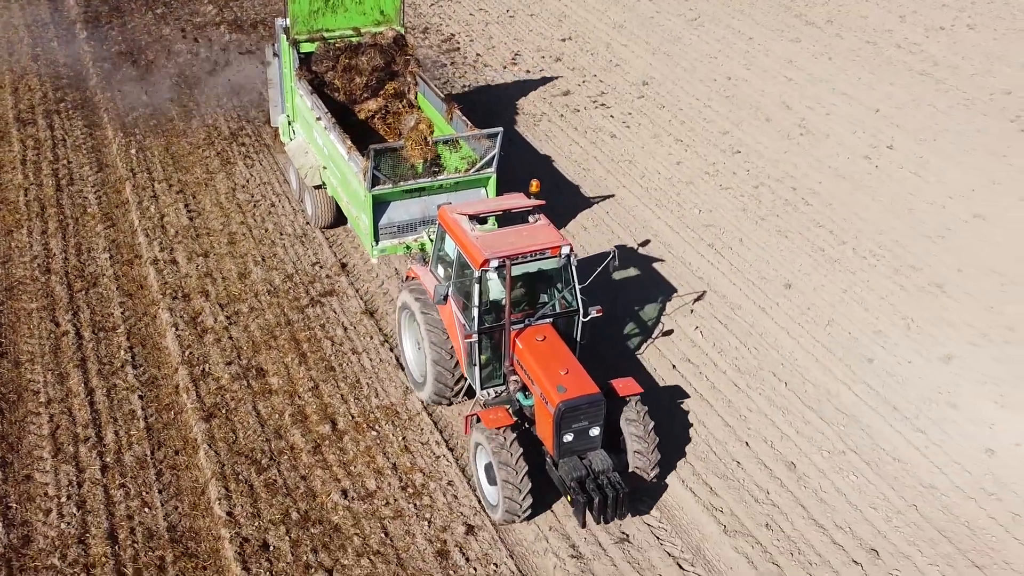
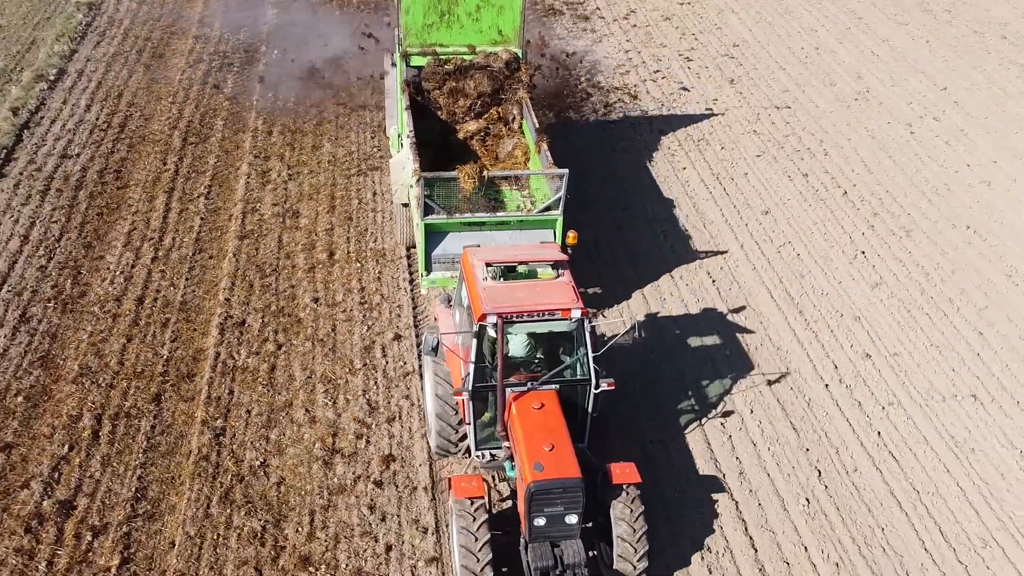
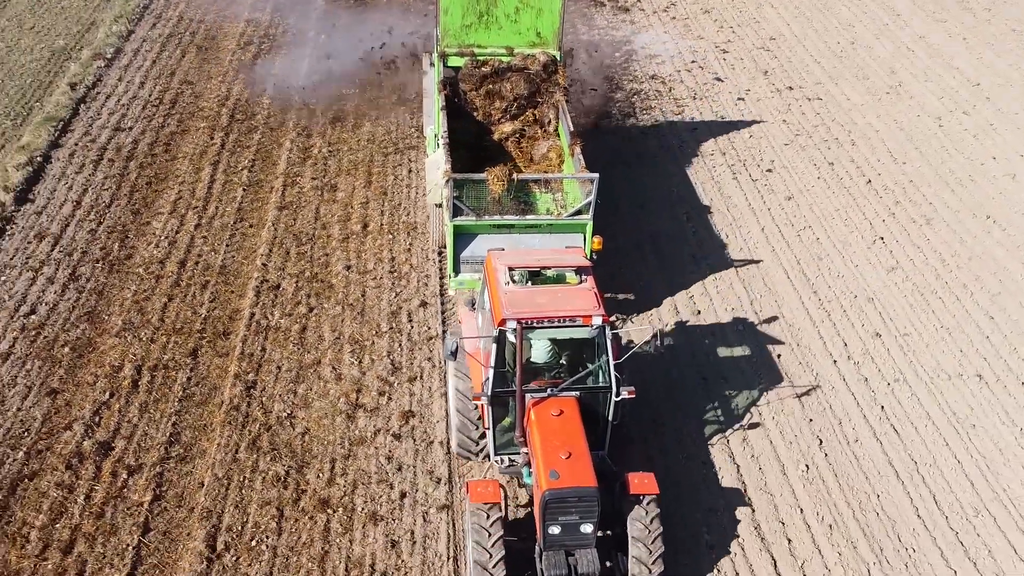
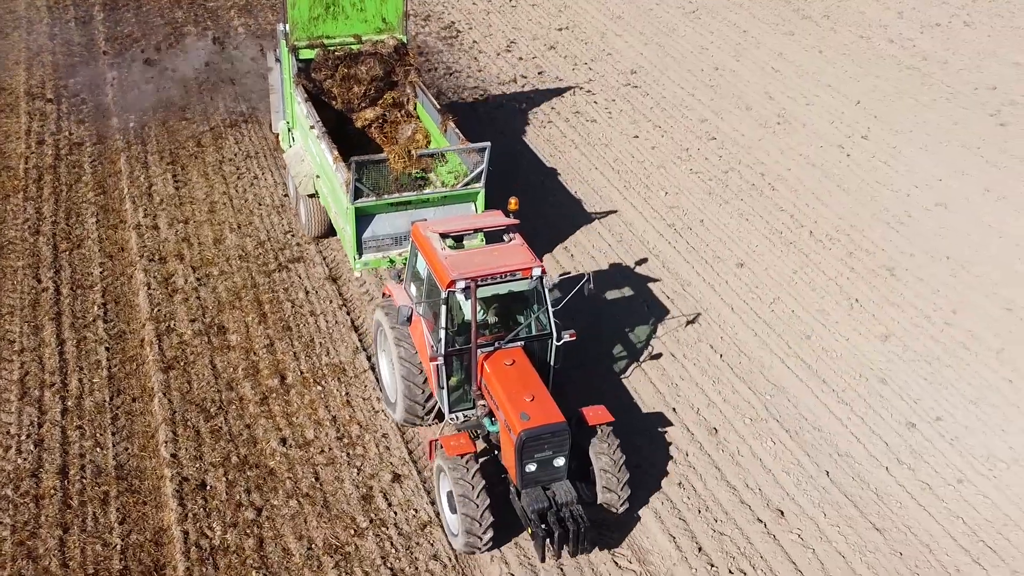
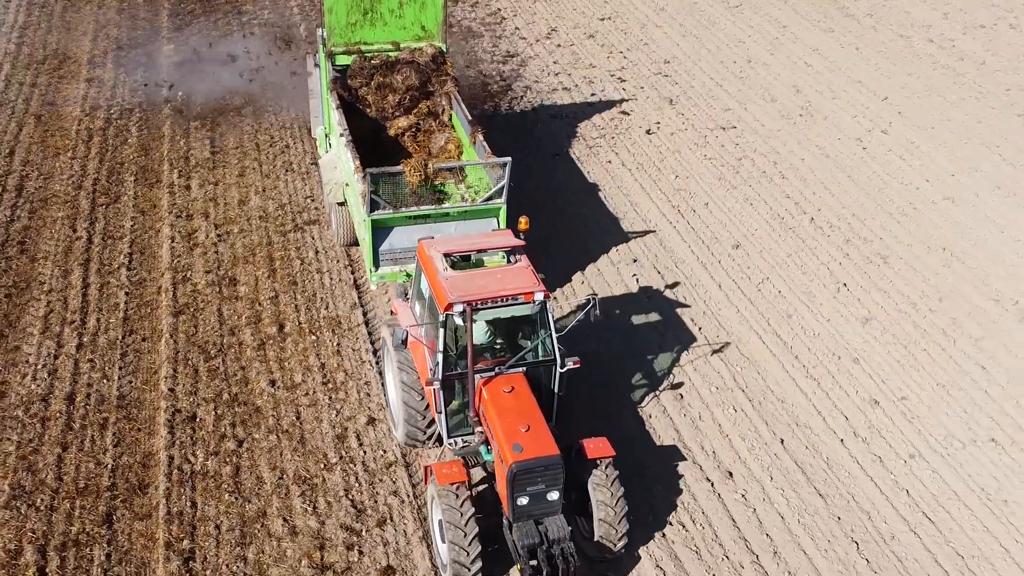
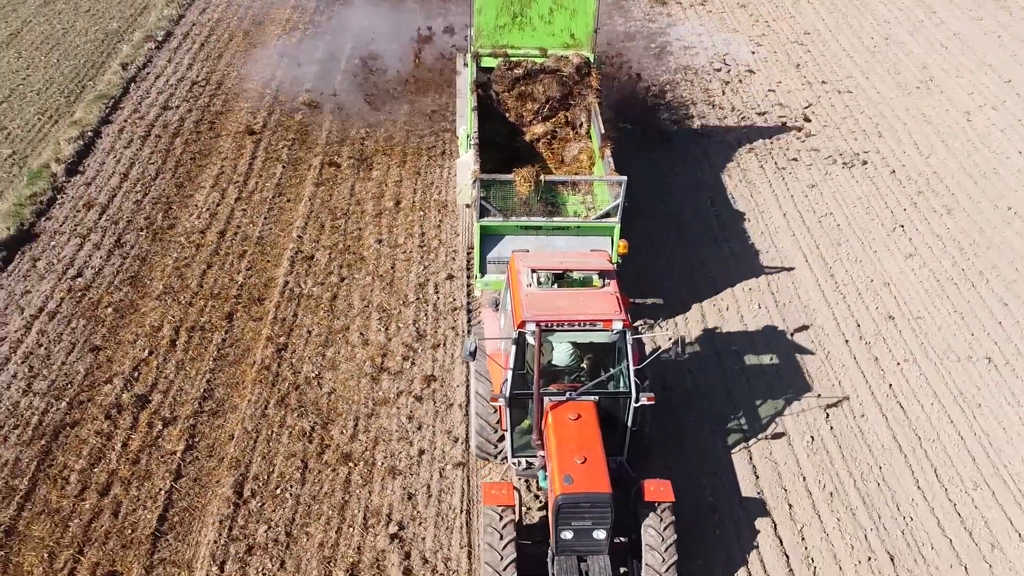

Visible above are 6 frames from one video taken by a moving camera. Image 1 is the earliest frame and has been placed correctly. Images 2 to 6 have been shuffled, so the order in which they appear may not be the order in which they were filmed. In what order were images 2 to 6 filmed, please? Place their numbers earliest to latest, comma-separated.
4, 5, 2, 3, 6
